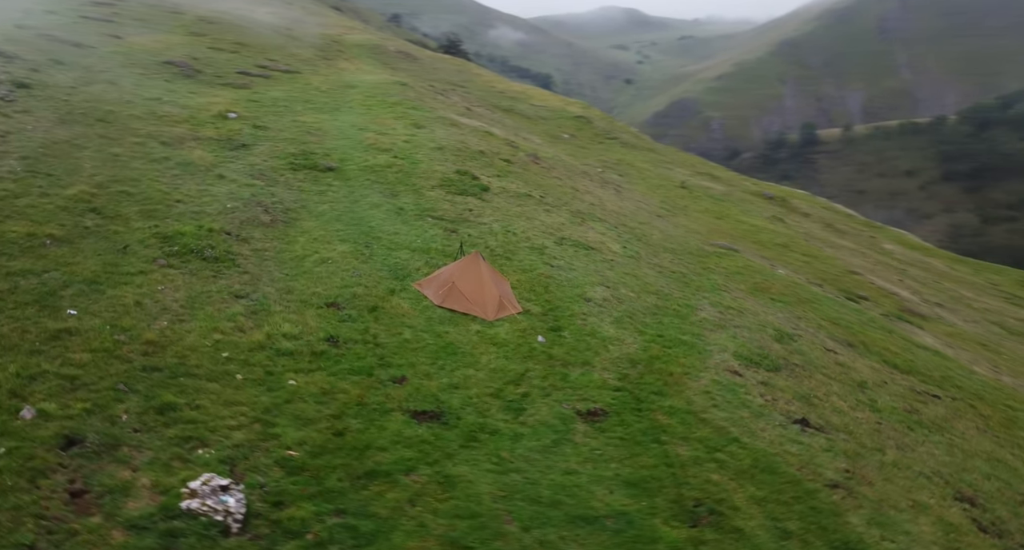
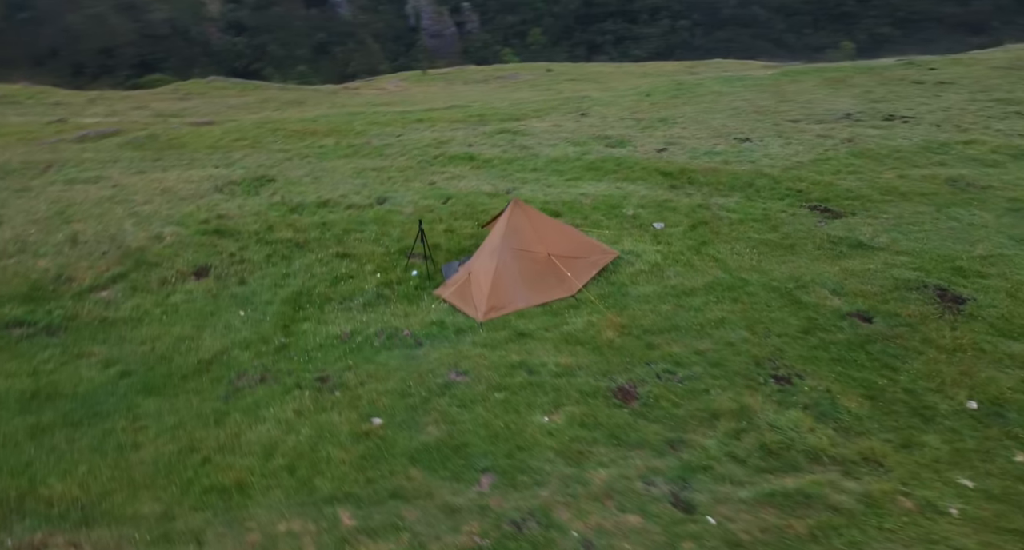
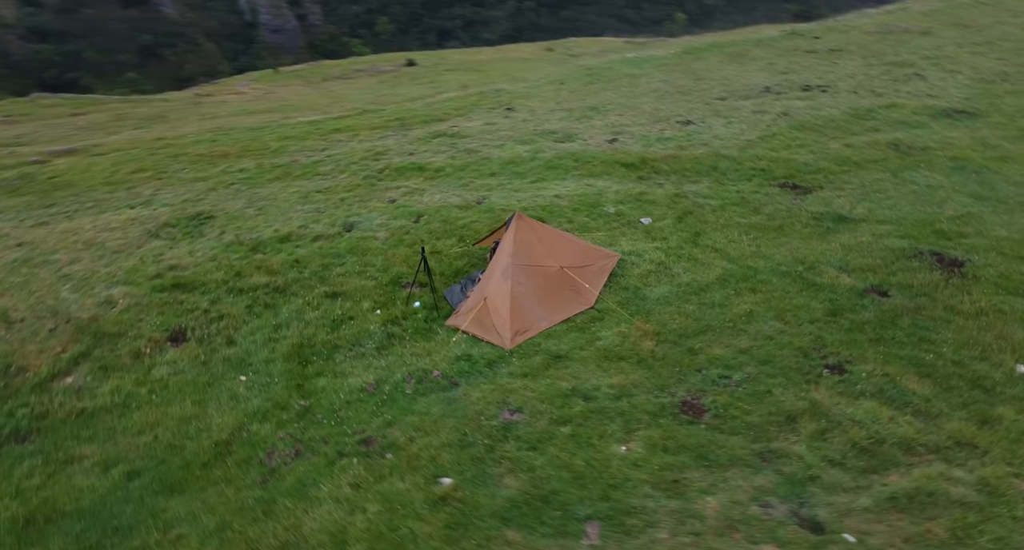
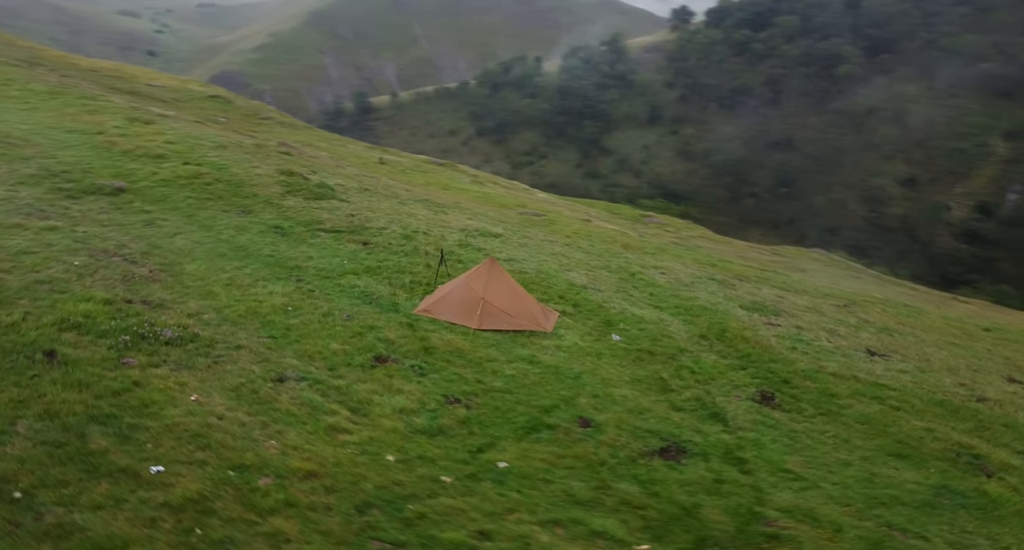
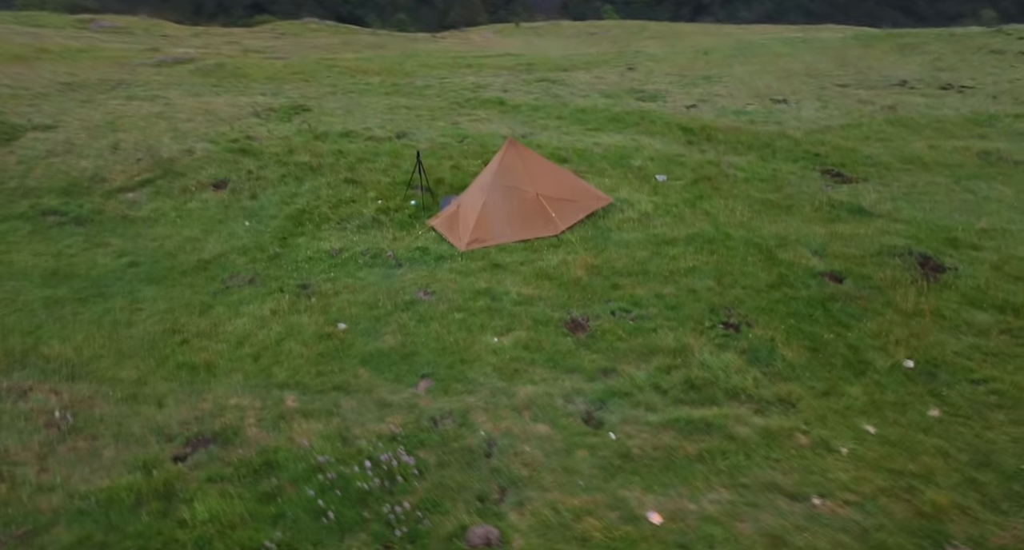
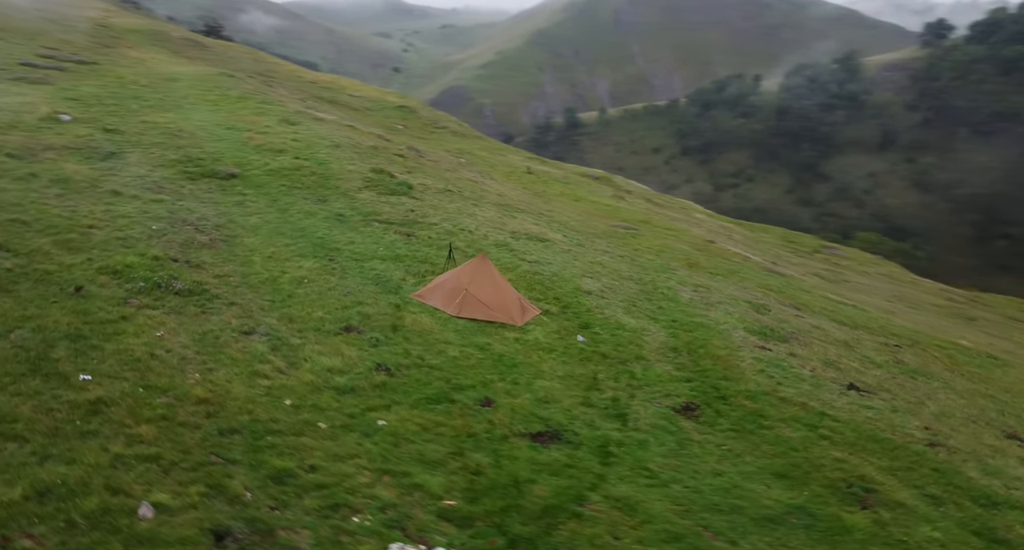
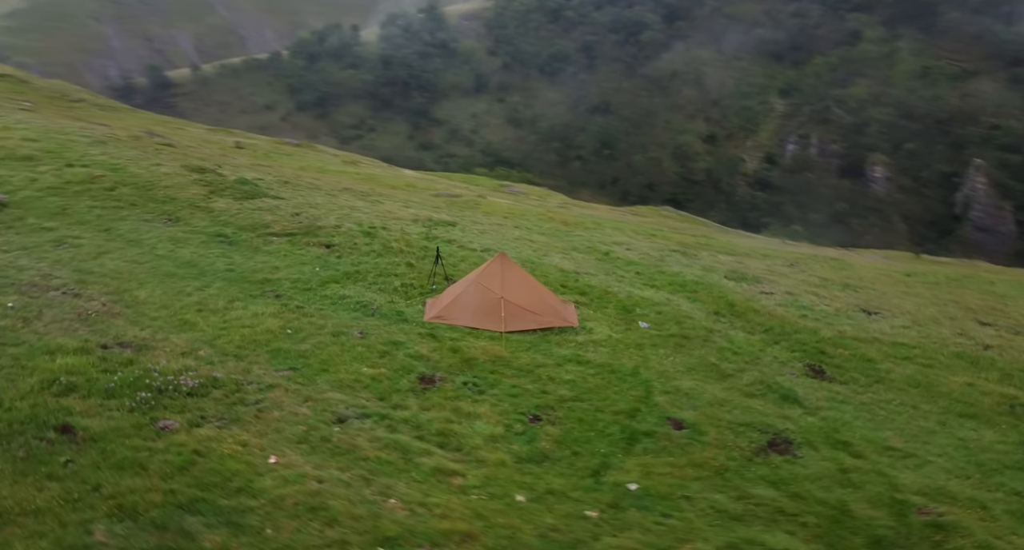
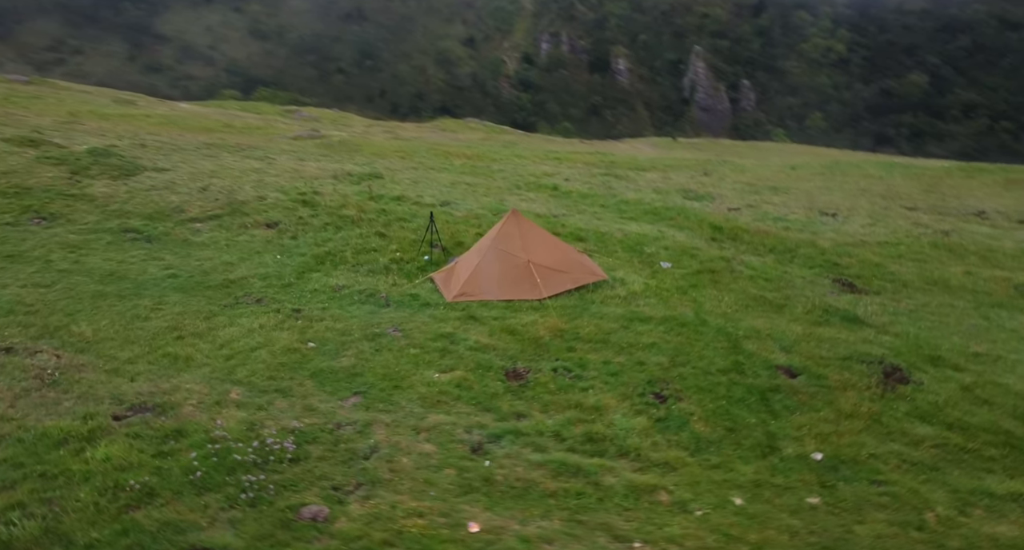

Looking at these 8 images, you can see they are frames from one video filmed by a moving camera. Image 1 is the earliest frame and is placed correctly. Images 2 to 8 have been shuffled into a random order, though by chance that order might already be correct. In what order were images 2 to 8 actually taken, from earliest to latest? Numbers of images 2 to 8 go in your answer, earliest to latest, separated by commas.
6, 4, 7, 8, 5, 2, 3
